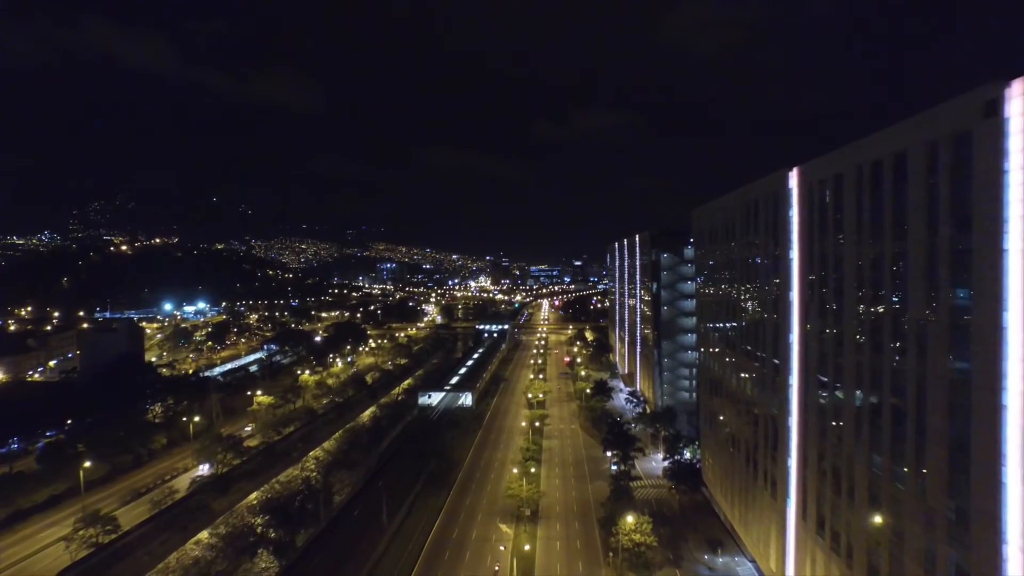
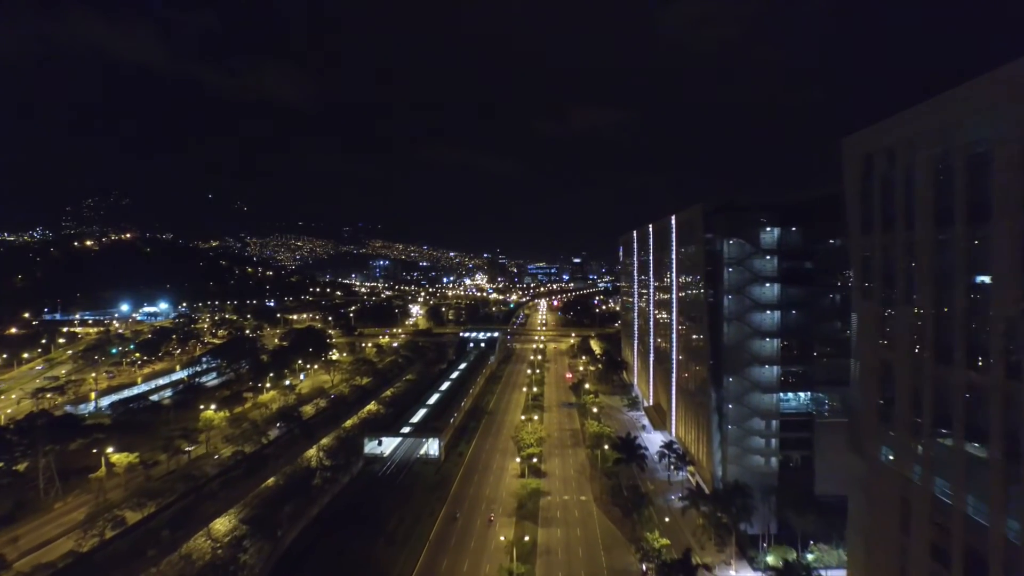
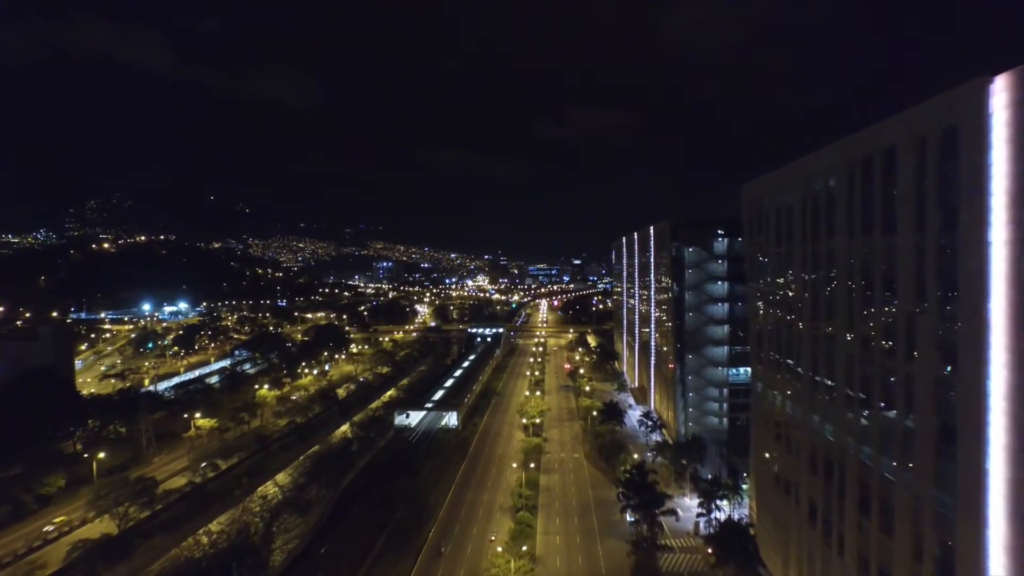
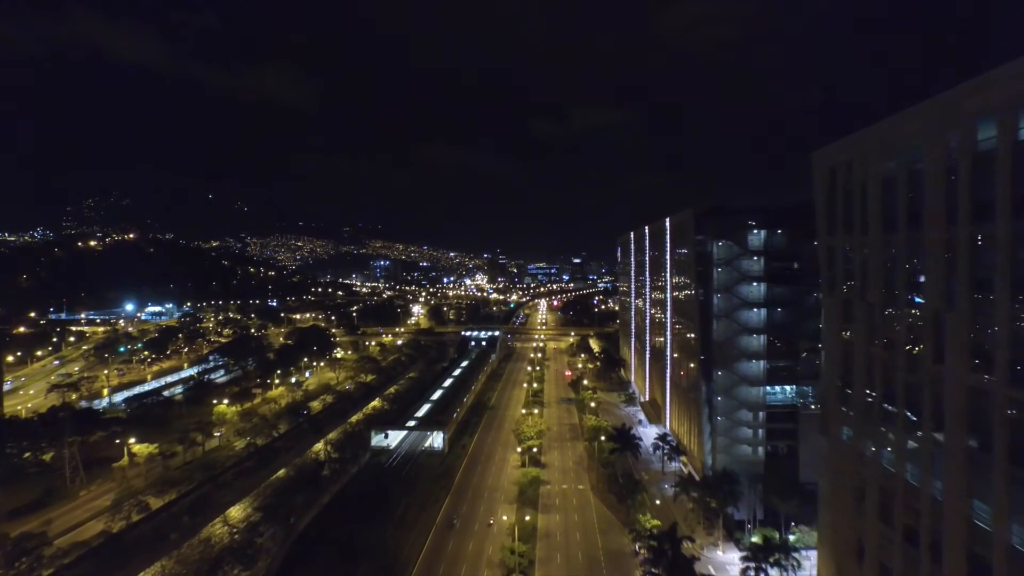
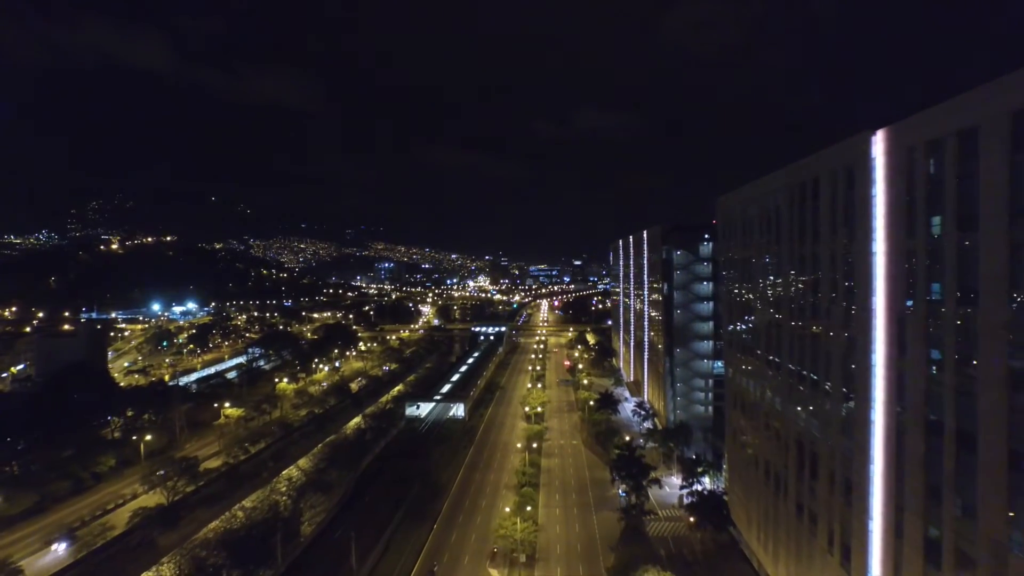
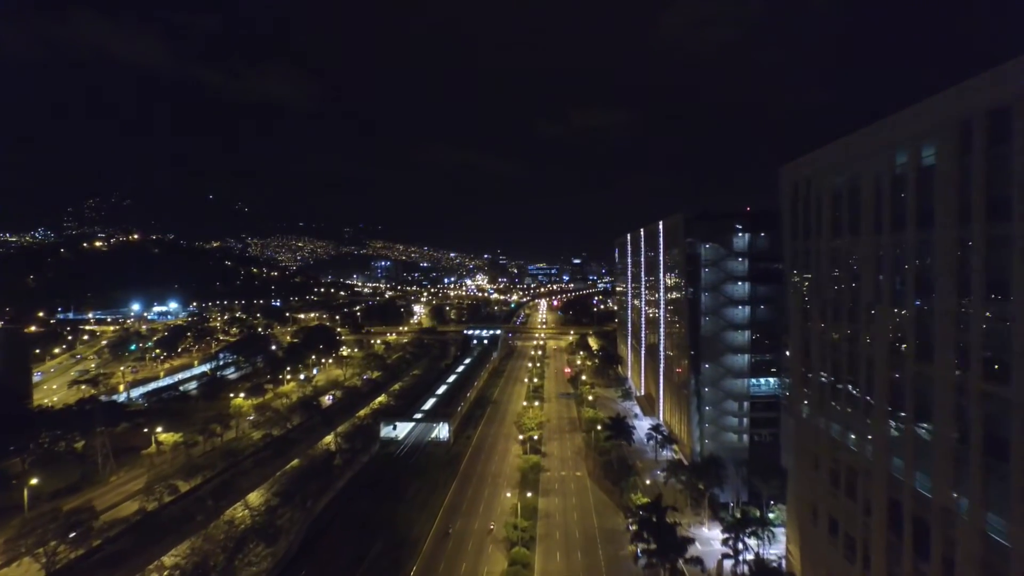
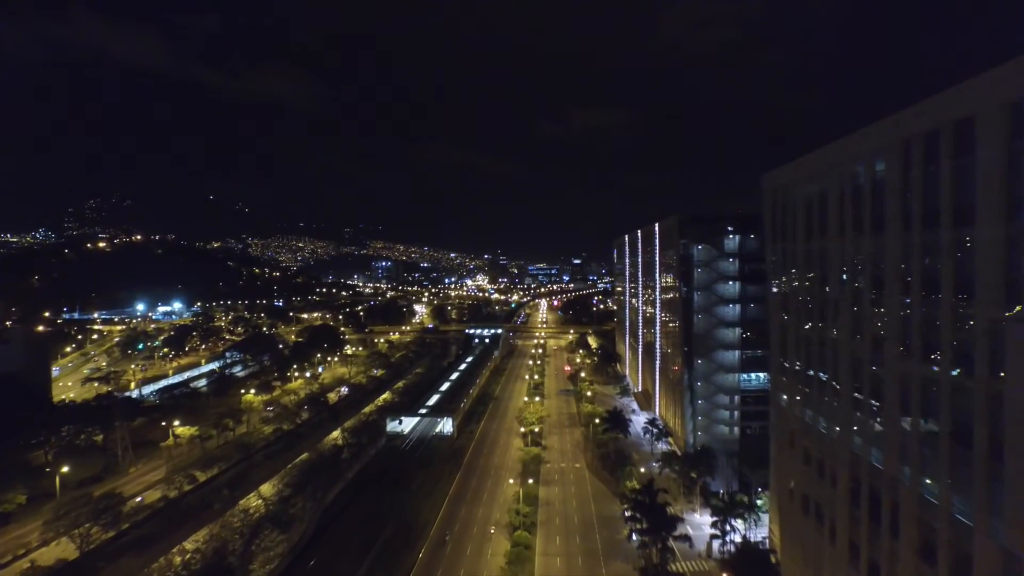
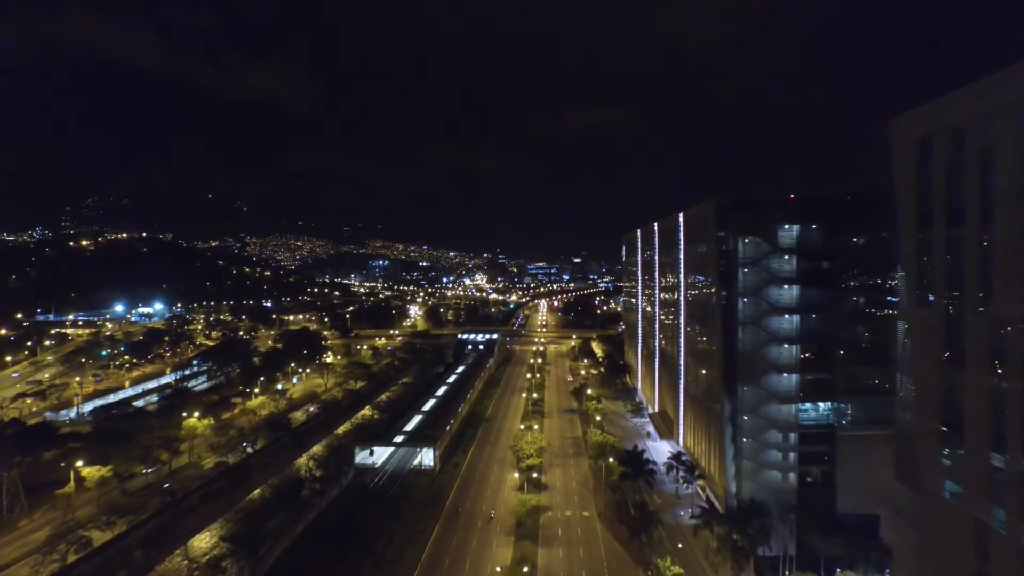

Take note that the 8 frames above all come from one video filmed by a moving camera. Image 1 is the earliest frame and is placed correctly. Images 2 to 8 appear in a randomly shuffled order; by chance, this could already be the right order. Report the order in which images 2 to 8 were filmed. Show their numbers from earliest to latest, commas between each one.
5, 3, 7, 6, 4, 2, 8
